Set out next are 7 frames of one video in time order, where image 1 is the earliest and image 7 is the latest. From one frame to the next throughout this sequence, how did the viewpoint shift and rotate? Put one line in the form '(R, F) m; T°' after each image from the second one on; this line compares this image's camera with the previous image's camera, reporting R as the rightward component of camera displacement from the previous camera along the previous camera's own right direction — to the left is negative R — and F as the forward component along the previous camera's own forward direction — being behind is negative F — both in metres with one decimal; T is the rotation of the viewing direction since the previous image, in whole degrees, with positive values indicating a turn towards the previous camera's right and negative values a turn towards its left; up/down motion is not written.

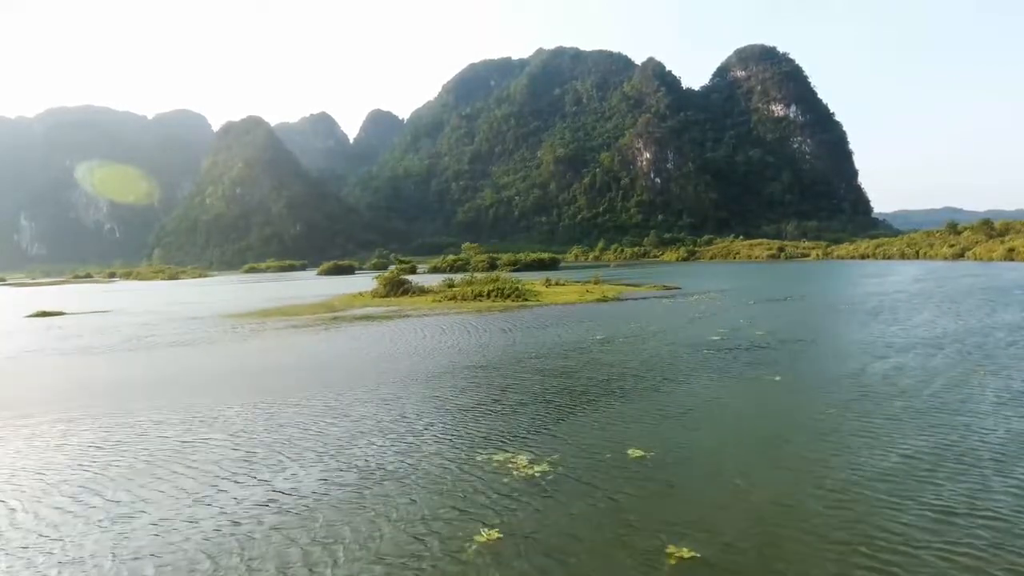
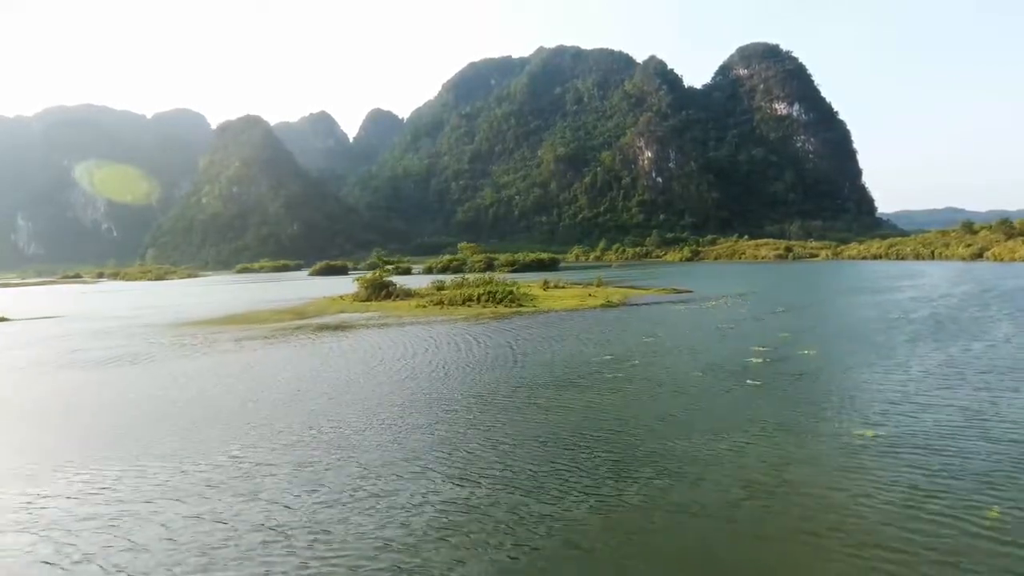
(+0.4, +4.4) m; 0°
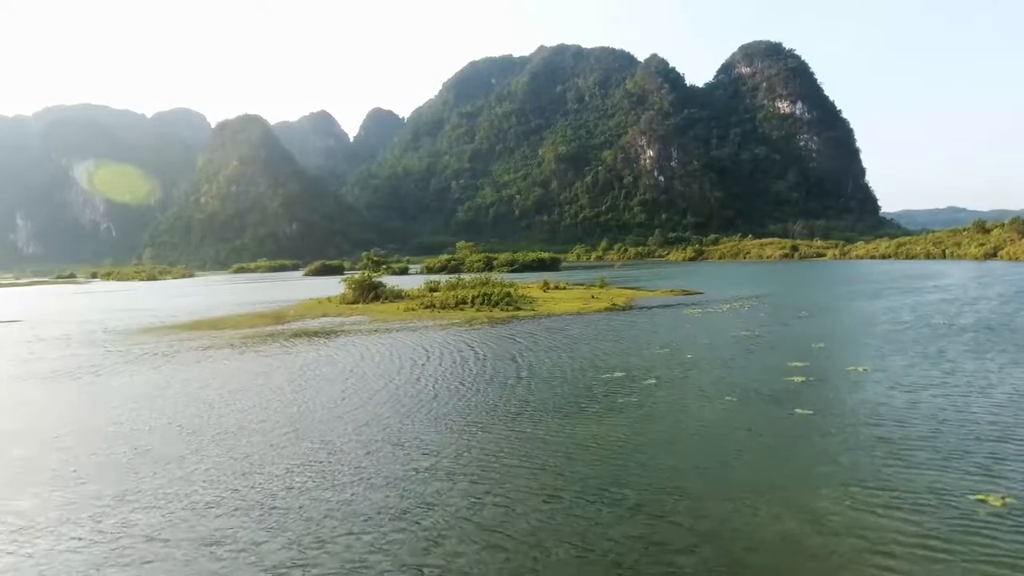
(+0.2, +2.8) m; 0°
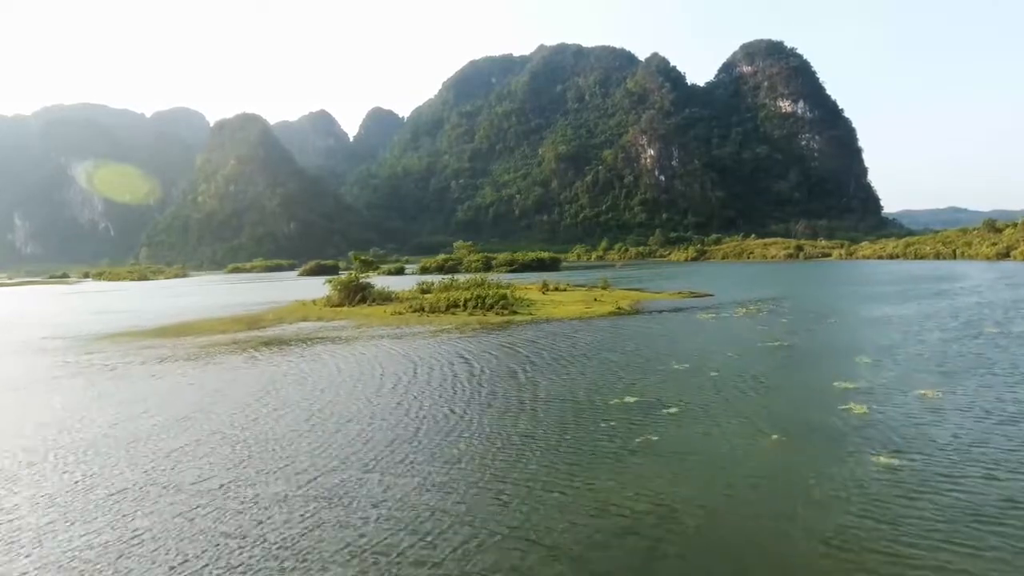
(+0.2, +2.7) m; 0°
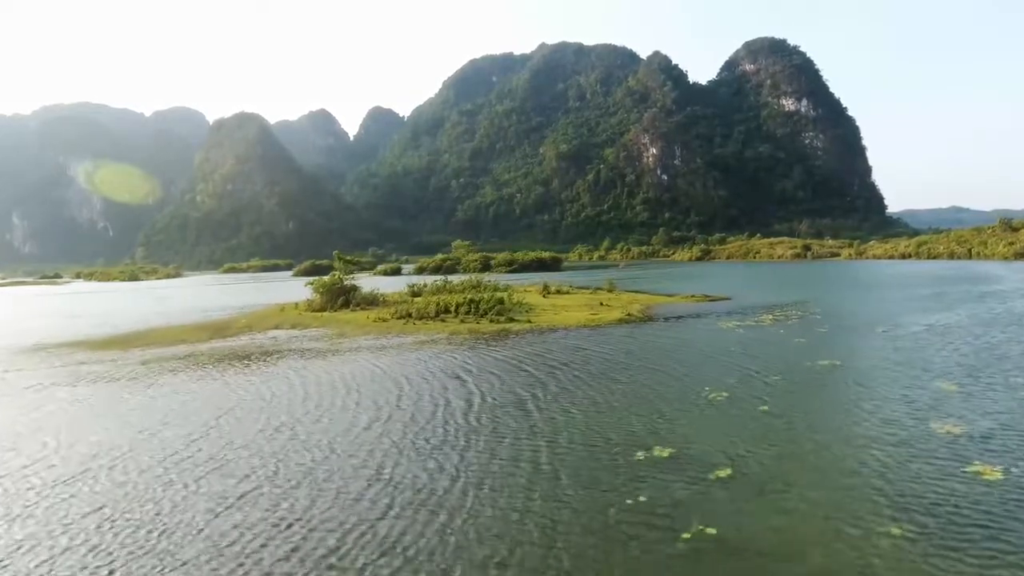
(+0.2, +3.3) m; 0°
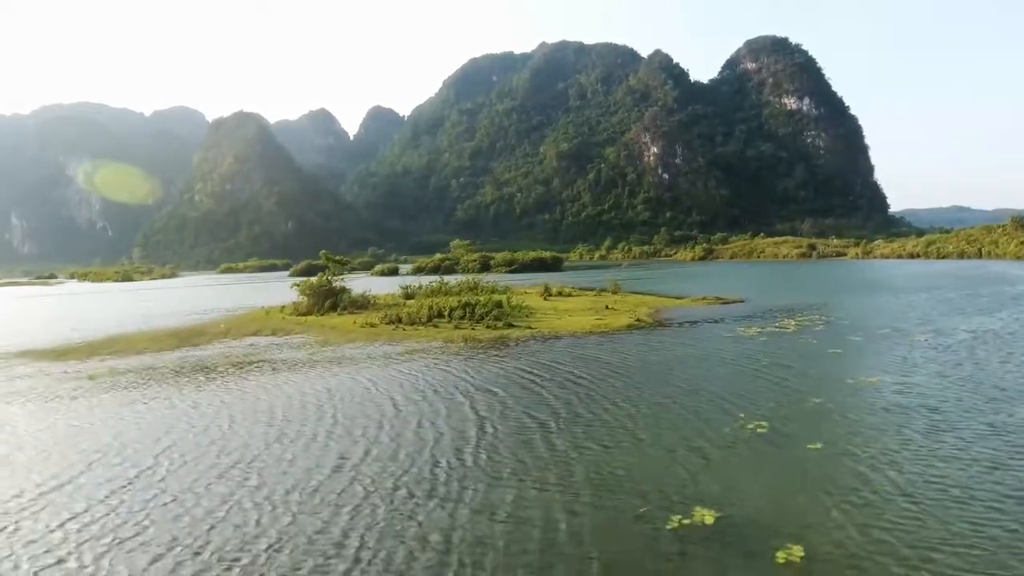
(+0.1, +2.2) m; 0°
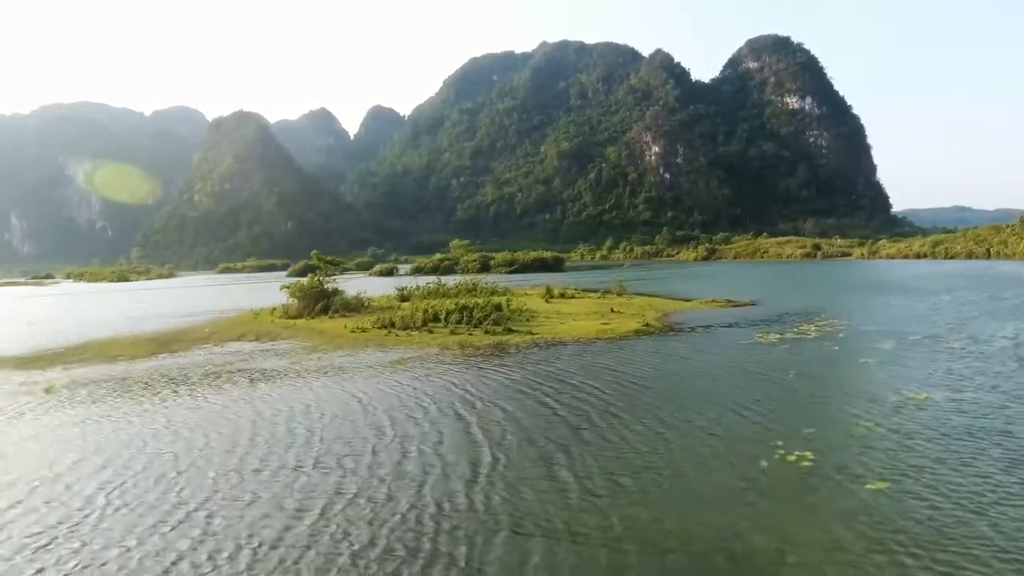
(0.0, +1.6) m; 0°
